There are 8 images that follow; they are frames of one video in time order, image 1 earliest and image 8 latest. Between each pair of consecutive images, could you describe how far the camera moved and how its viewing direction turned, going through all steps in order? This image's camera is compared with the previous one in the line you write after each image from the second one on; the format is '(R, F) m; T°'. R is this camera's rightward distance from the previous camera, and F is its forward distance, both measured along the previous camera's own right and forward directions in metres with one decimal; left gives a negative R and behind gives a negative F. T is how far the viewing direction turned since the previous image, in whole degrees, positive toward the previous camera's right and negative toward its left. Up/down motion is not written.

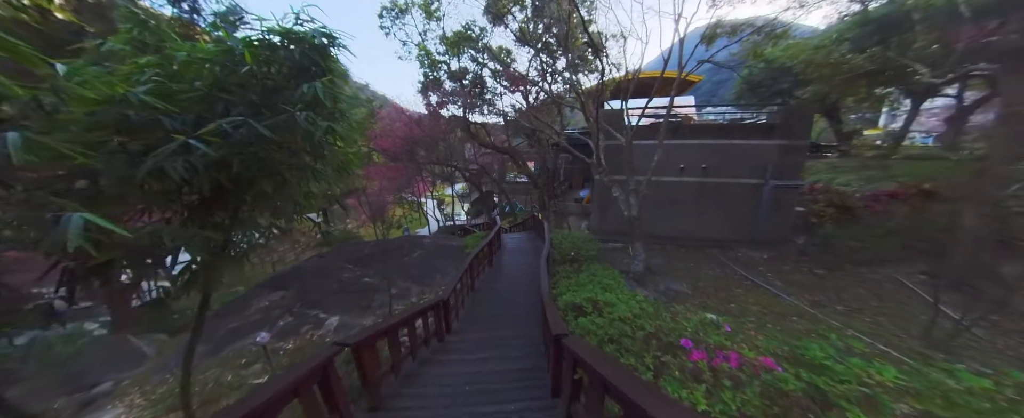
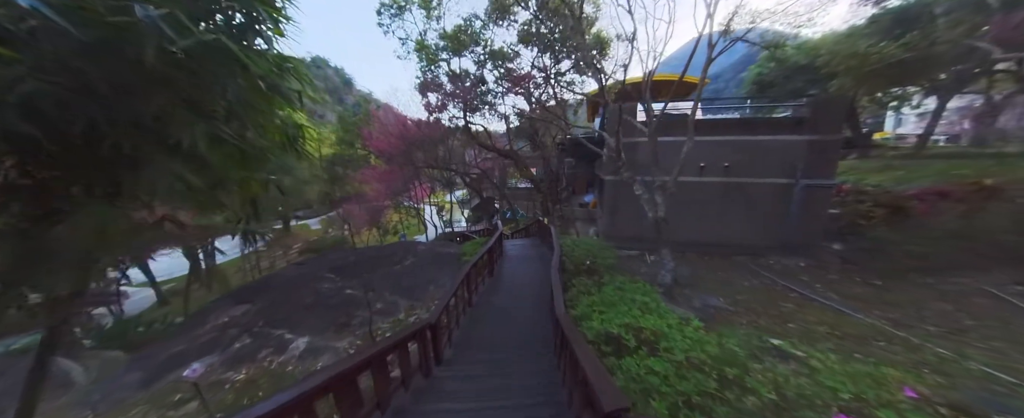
(-0.1, +1.0) m; 0°
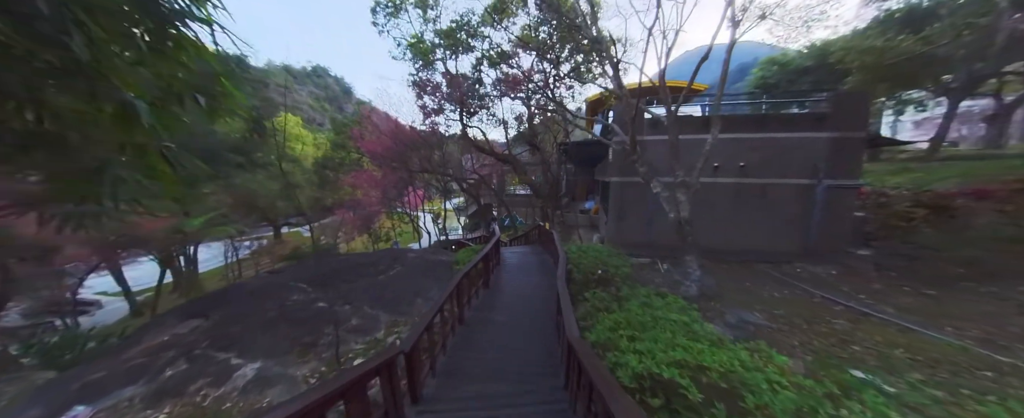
(0.0, +0.9) m; 0°
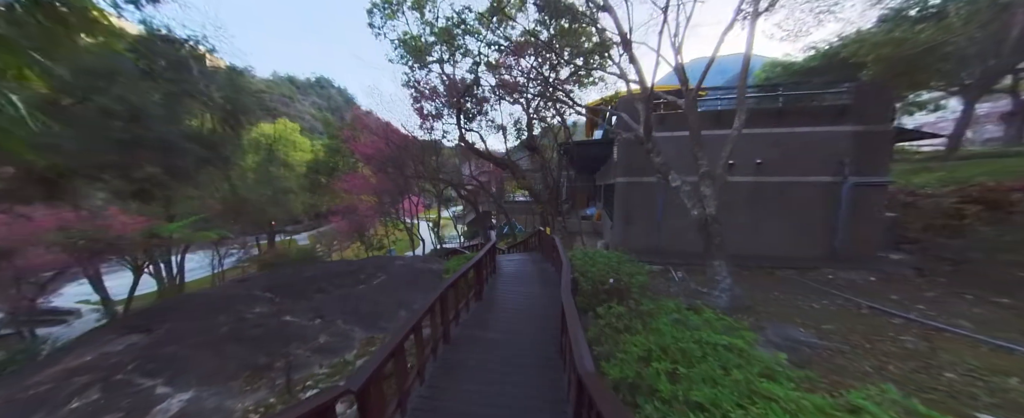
(+0.1, +0.8) m; 0°
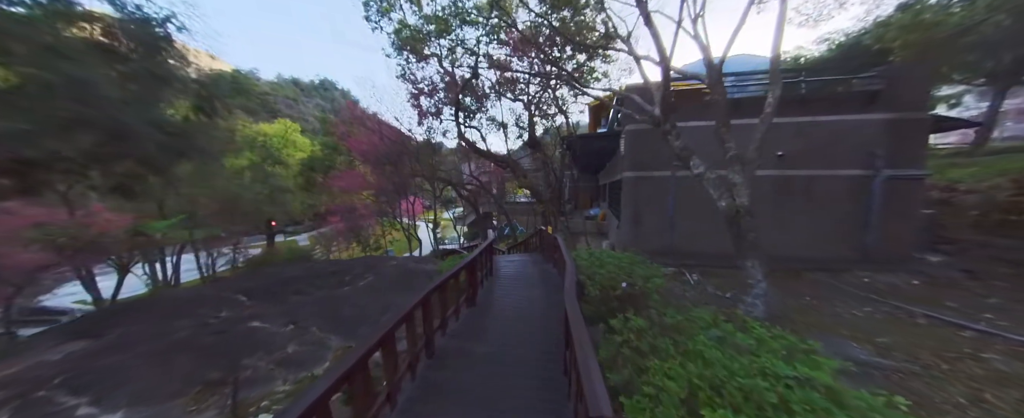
(+0.1, +0.7) m; -1°
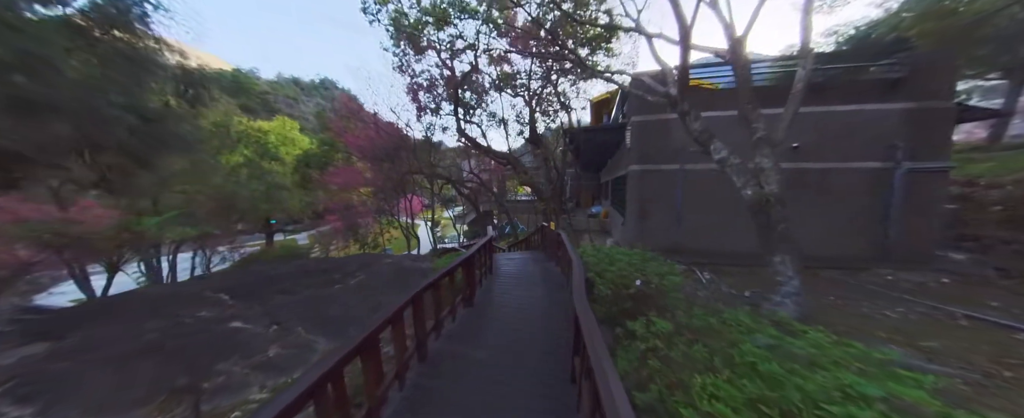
(0.0, +0.4) m; 0°
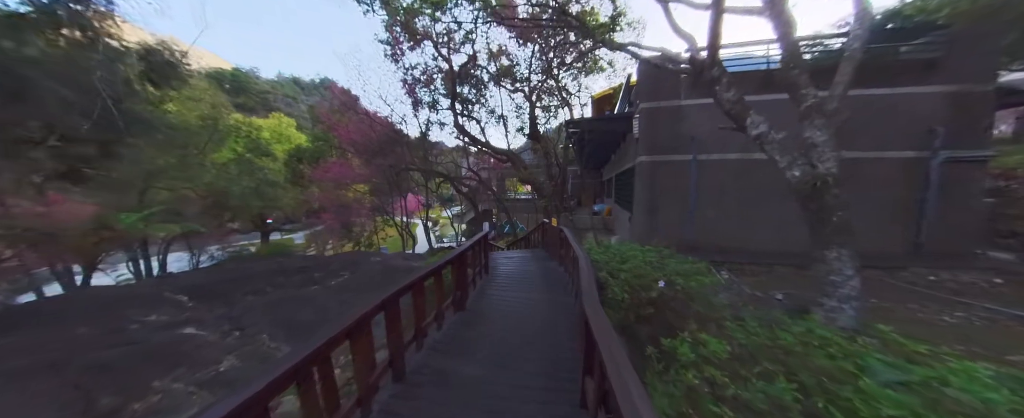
(+0.1, +0.6) m; 0°
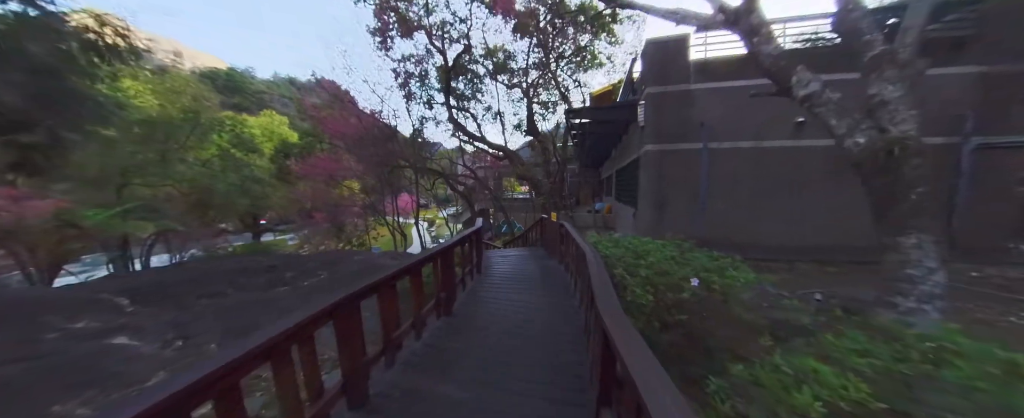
(+0.1, +0.6) m; 0°
